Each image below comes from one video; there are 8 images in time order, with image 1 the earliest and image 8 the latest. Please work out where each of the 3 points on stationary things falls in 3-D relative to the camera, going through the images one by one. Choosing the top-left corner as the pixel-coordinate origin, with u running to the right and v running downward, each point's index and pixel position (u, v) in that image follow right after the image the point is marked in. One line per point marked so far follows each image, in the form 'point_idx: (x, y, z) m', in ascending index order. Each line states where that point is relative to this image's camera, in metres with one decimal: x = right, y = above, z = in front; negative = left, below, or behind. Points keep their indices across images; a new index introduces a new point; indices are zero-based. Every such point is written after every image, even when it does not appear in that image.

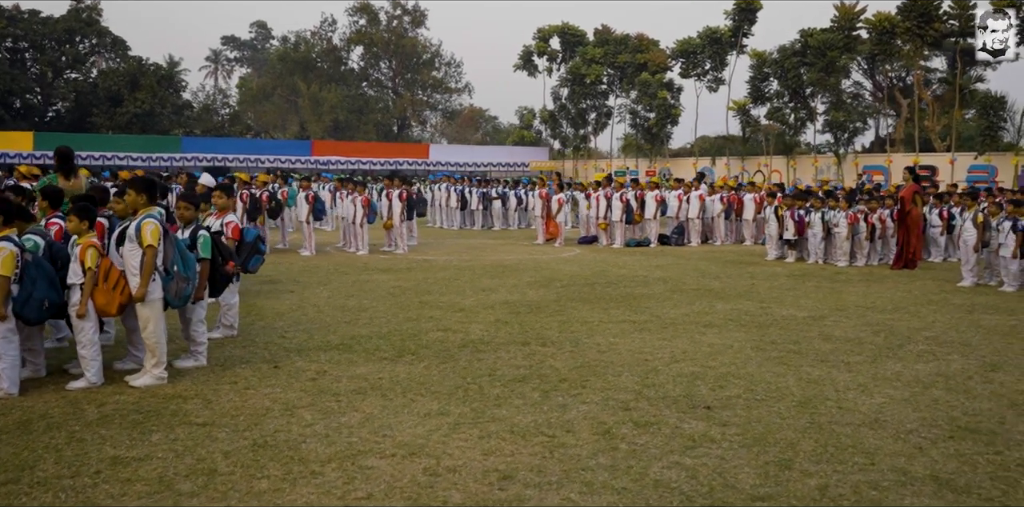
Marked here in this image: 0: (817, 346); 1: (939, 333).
0: (+2.3, -0.7, +7.0) m
1: (+3.4, -0.7, +7.6) m
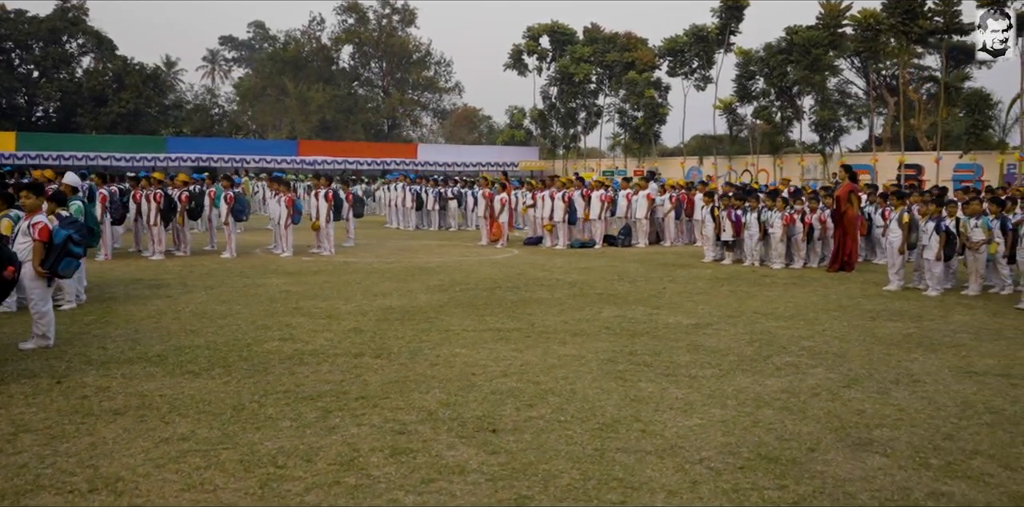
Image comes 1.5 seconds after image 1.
0: (+1.1, -0.7, +6.5) m
1: (+2.3, -0.7, +7.1) m
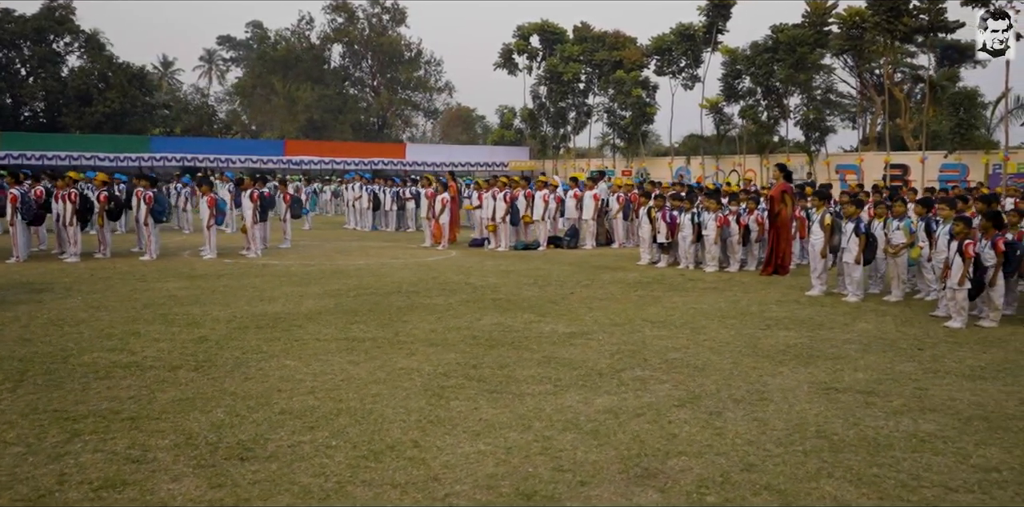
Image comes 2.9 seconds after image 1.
0: (0.0, -0.8, +6.0) m
1: (+1.2, -0.7, +6.6) m
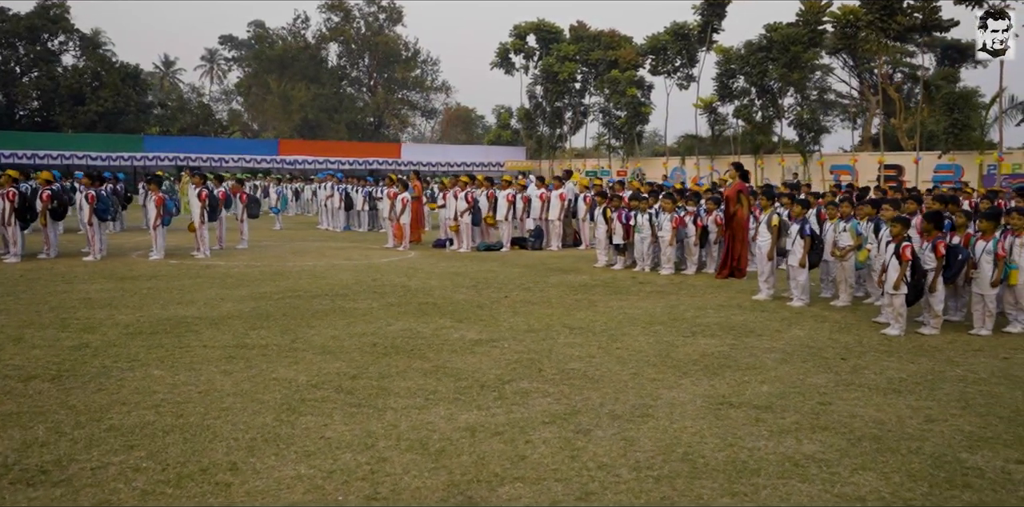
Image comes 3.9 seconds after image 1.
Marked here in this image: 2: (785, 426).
0: (-0.7, -0.8, +5.6) m
1: (+0.5, -0.7, +6.2) m
2: (+1.4, -0.9, +4.8) m
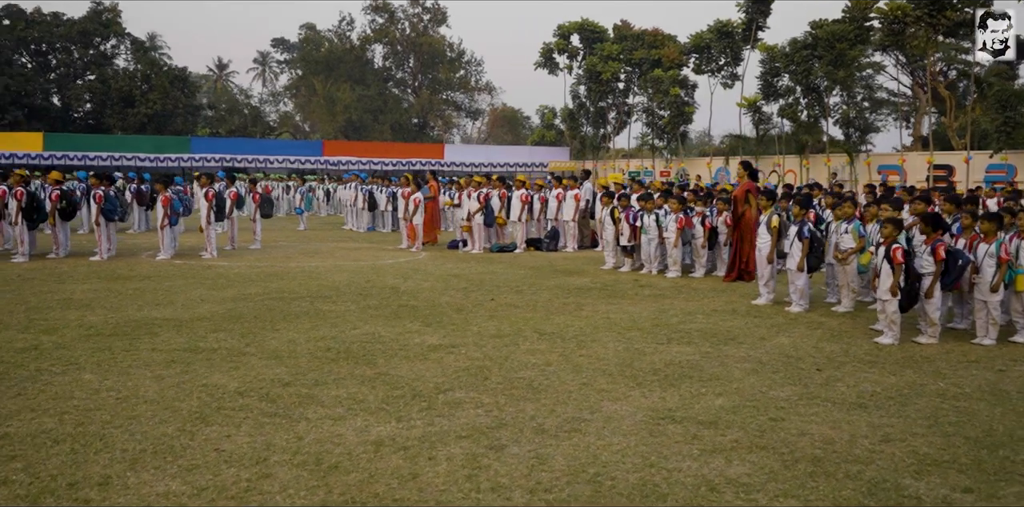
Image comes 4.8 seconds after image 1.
0: (-1.1, -0.8, +5.3) m
1: (+0.2, -0.7, +5.8) m
2: (+1.0, -0.9, +4.4) m
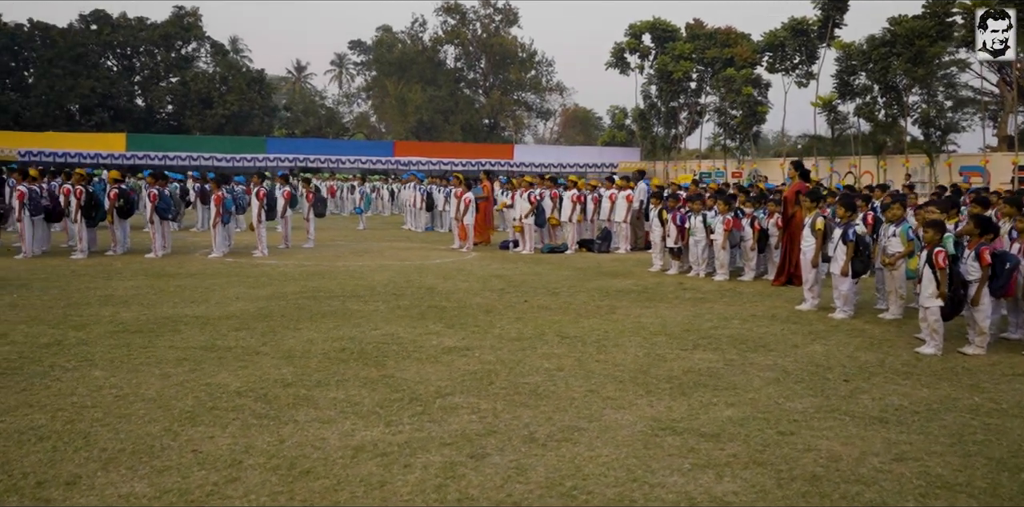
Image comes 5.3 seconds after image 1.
0: (-1.0, -0.8, +5.2) m
1: (+0.2, -0.8, +5.6) m
2: (+0.9, -0.9, +4.2) m
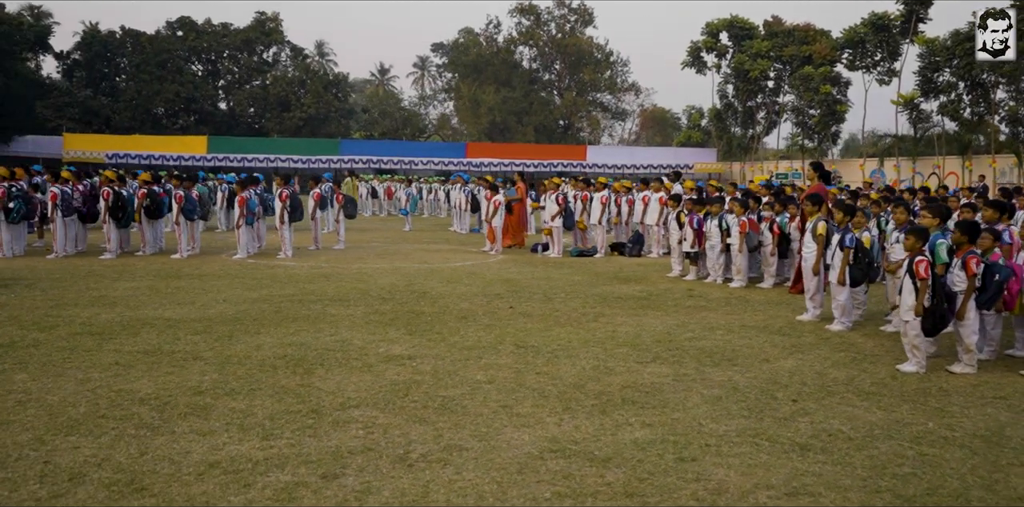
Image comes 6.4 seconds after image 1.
0: (-1.5, -0.8, +5.1) m
1: (-0.2, -0.8, +5.4) m
2: (+0.3, -0.9, +3.8) m
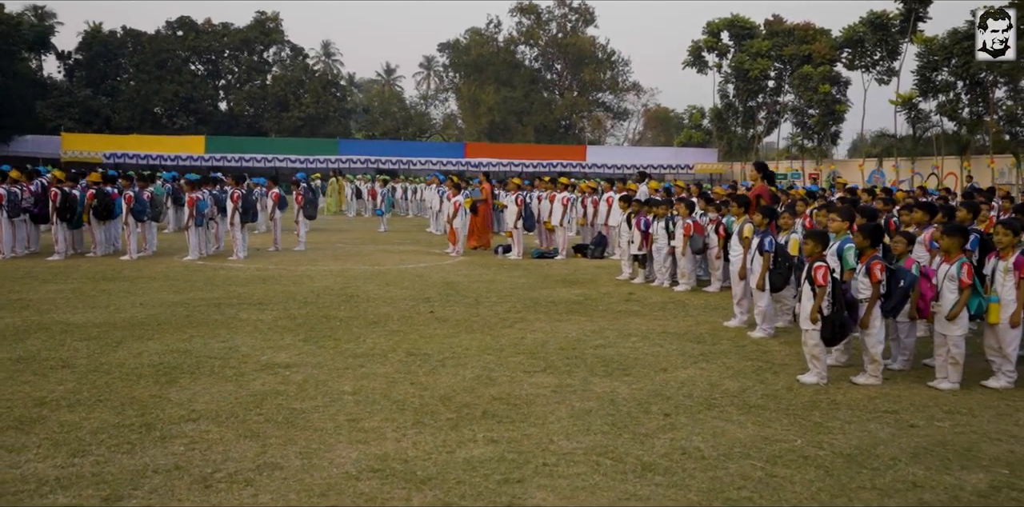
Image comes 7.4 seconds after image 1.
0: (-2.3, -0.8, +4.8) m
1: (-1.0, -0.8, +5.1) m
2: (-0.5, -1.0, +3.6) m
